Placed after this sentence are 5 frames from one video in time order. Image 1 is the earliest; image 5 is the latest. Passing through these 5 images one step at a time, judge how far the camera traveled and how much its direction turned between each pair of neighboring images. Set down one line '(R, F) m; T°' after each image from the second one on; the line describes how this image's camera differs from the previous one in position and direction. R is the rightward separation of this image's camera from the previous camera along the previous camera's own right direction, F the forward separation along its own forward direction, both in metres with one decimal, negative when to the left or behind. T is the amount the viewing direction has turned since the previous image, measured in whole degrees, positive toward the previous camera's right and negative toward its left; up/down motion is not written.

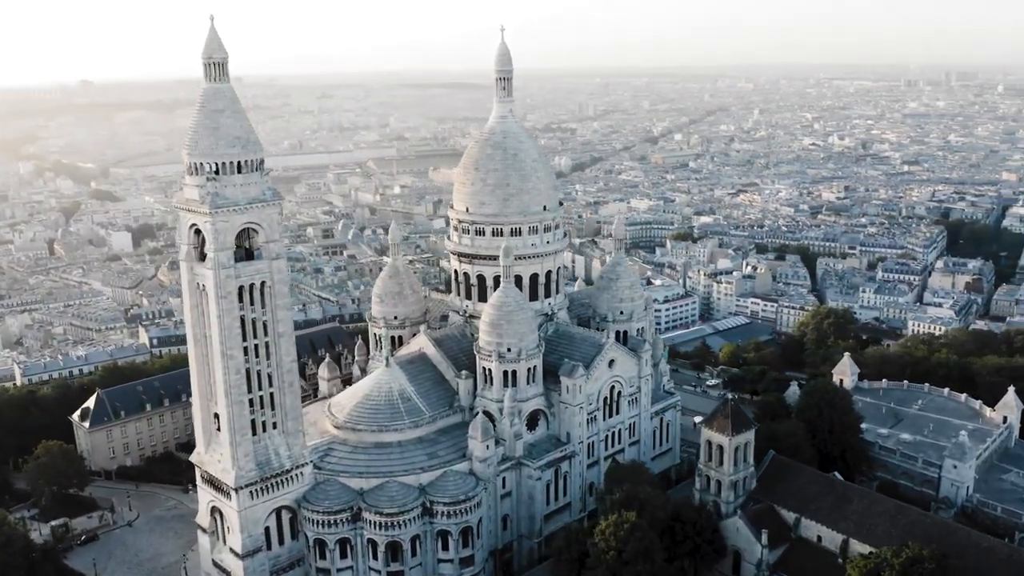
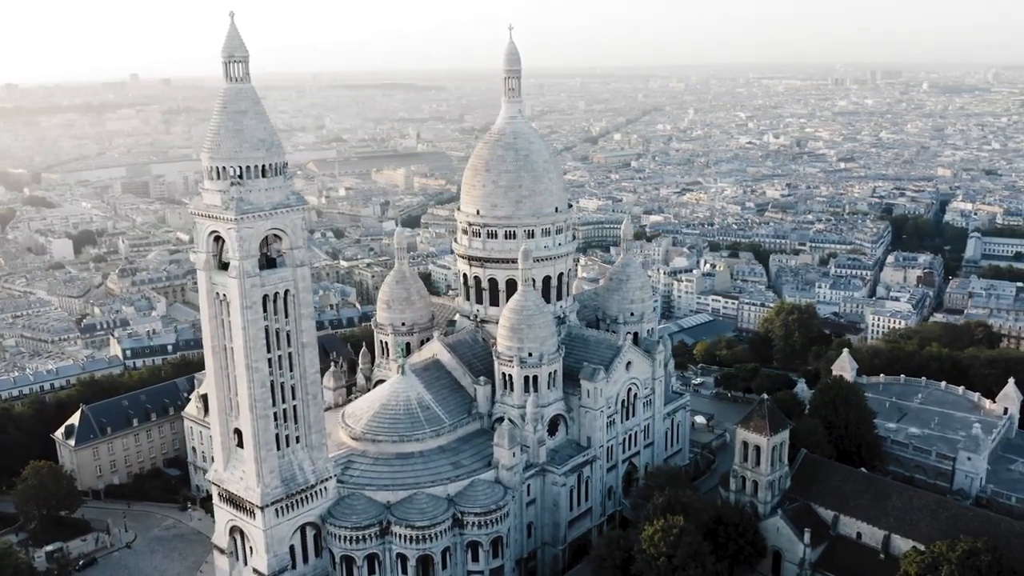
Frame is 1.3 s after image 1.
(-5.3, +1.3) m; +4°
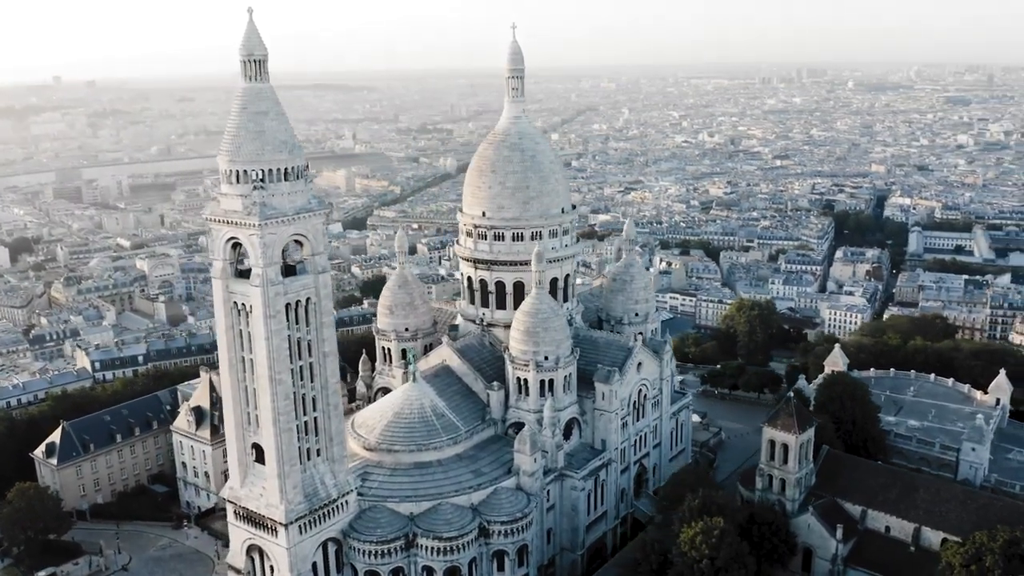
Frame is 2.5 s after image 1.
(-4.9, +1.2) m; +4°
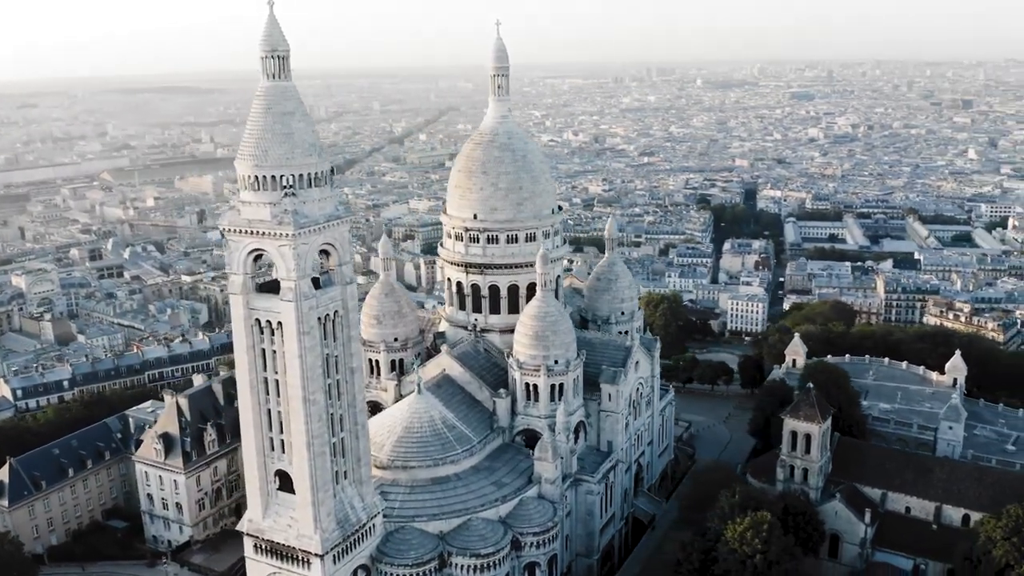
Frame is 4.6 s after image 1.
(-8.6, +2.2) m; +9°
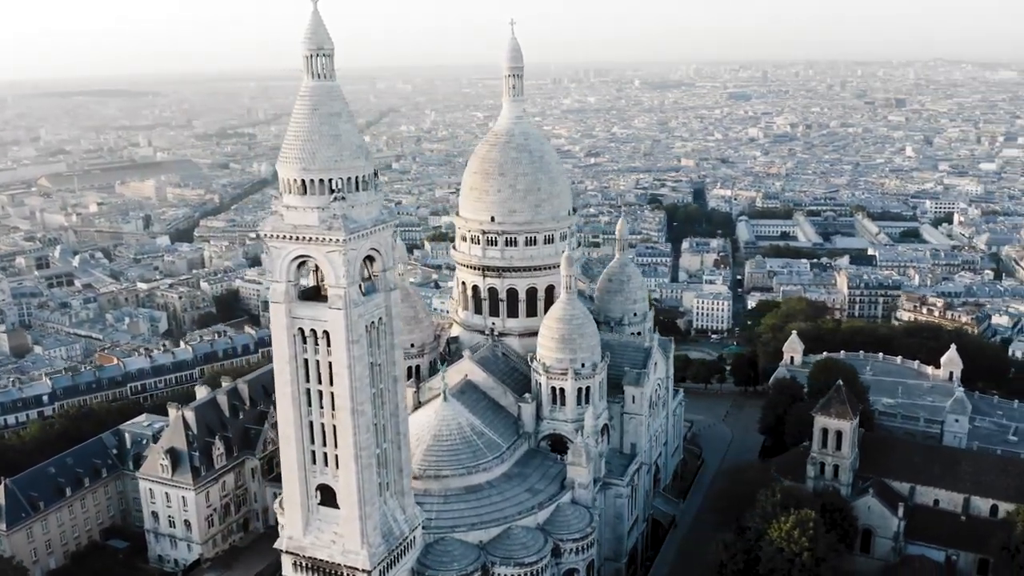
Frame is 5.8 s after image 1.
(-5.0, +1.0) m; +4°
